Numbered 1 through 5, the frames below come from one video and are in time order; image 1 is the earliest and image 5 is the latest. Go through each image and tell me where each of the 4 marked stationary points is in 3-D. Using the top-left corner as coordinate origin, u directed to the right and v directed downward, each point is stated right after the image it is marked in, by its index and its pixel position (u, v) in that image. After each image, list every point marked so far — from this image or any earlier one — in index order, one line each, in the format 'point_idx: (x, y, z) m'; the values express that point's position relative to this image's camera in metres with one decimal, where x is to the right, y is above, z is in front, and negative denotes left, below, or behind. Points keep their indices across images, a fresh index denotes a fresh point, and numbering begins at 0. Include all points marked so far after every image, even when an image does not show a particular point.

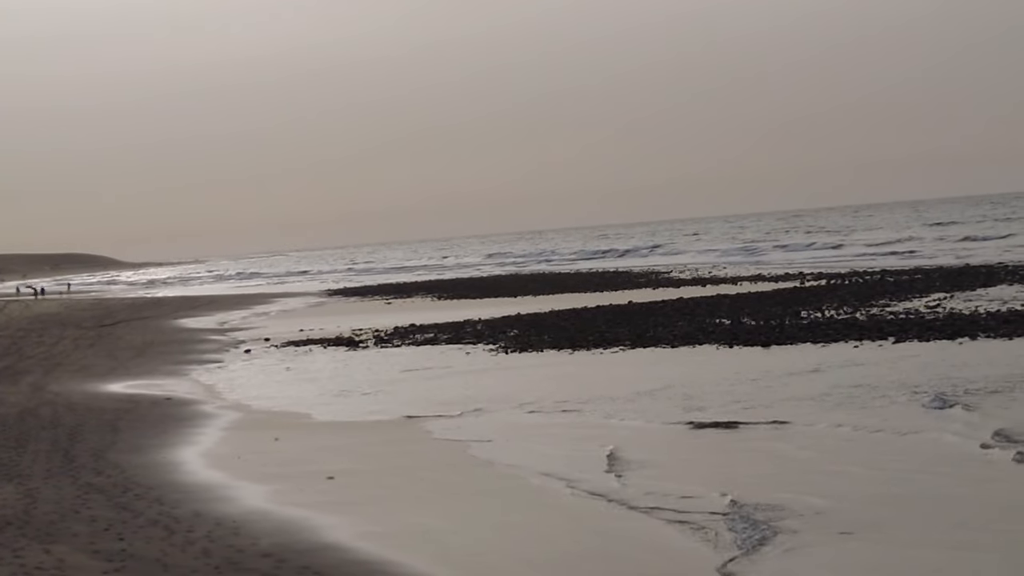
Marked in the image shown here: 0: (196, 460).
0: (-3.8, -2.1, +12.3) m
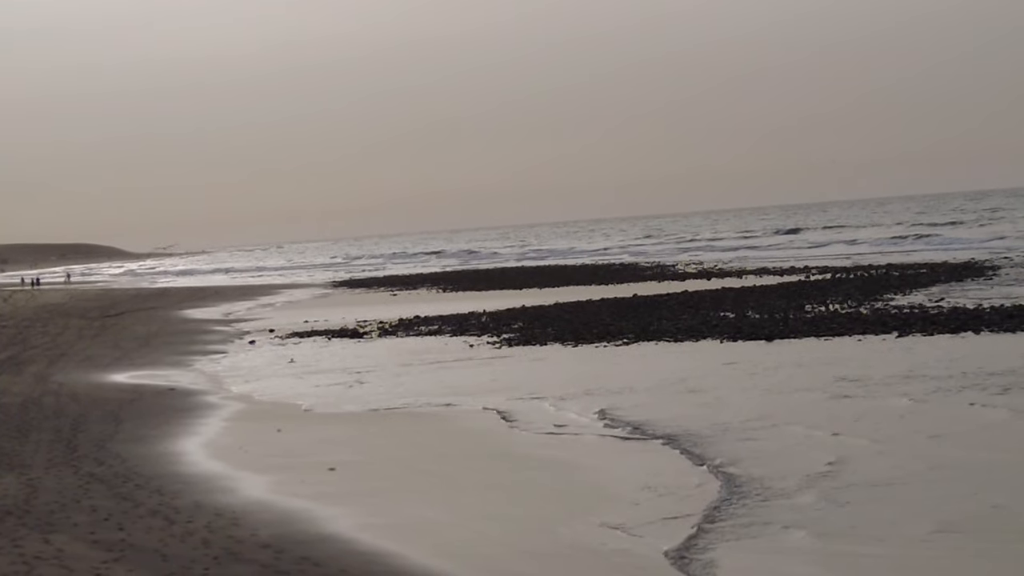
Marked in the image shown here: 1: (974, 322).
0: (-3.8, -2.0, +12.5) m
1: (+8.4, -0.6, +18.7) m
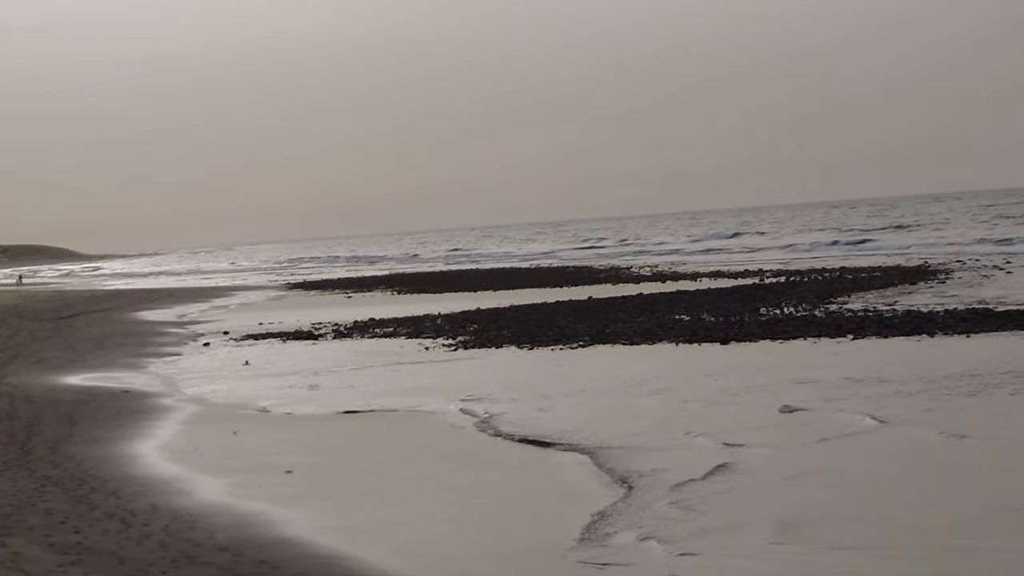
0: (-4.3, -2.0, +12.4) m
1: (+7.6, -0.7, +19.1) m
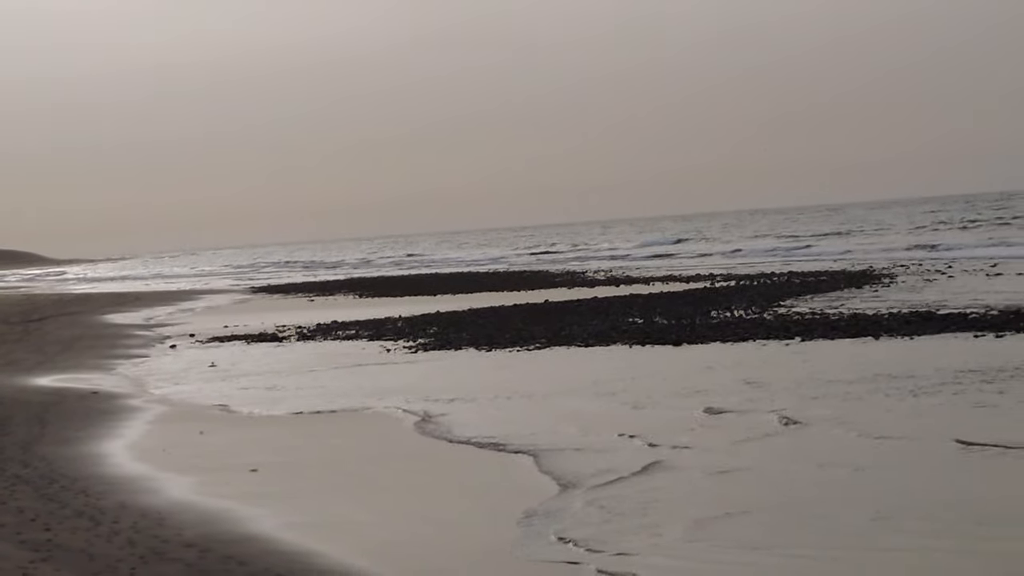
0: (-4.8, -2.0, +12.7) m
1: (+6.9, -0.8, +19.8) m
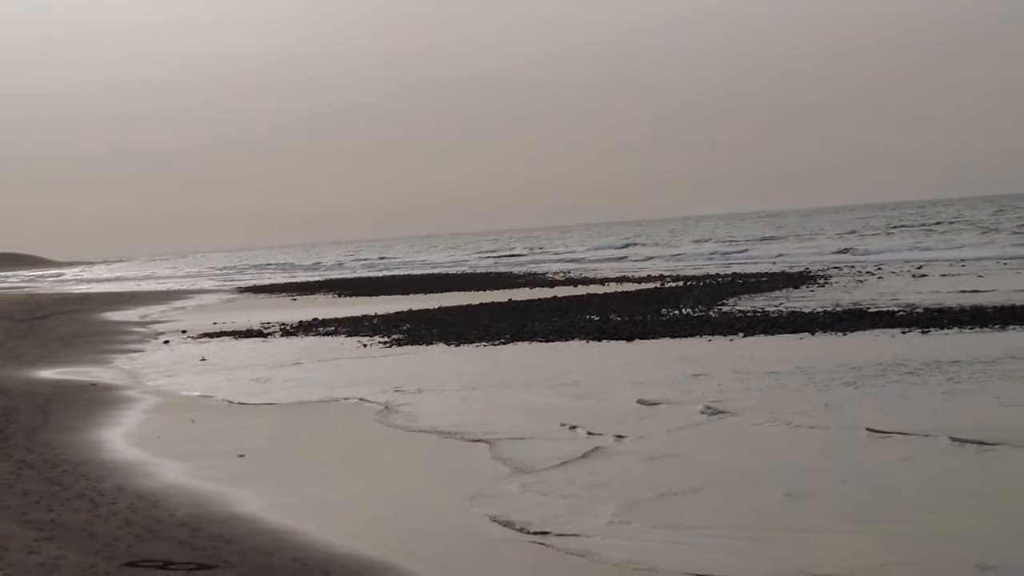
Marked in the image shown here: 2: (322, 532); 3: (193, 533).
0: (-5.3, -2.0, +13.9) m
1: (+6.3, -0.8, +21.1) m
2: (-1.8, -2.3, +10.0) m
3: (-3.1, -2.3, +10.0) m
